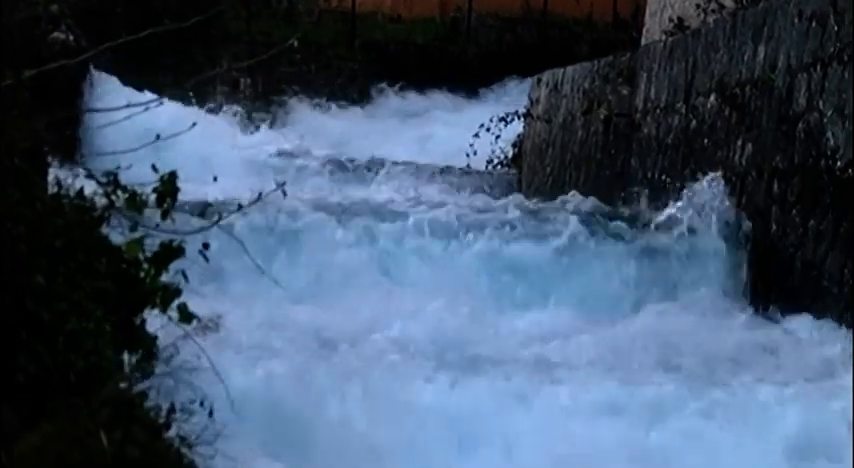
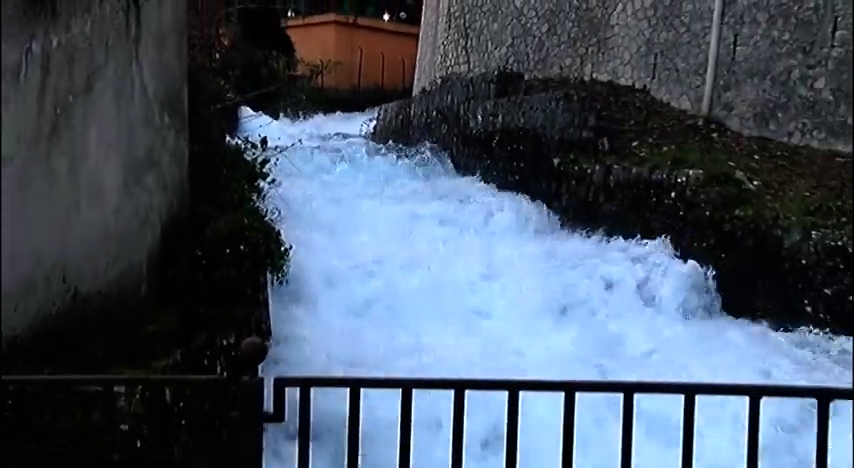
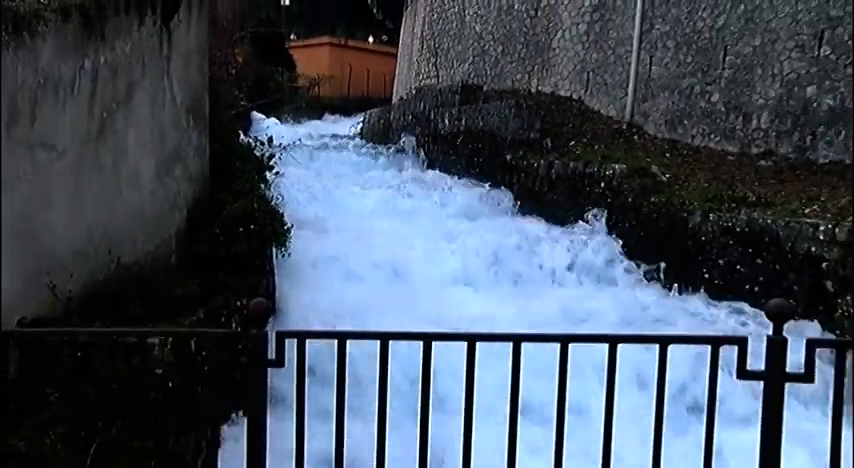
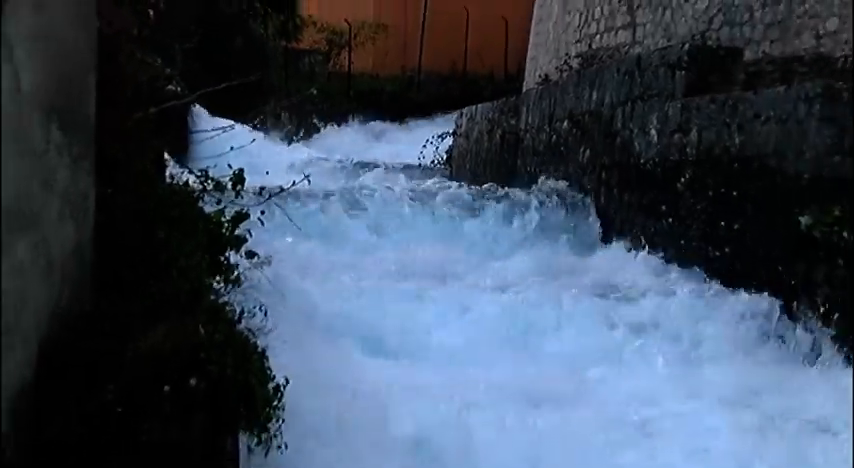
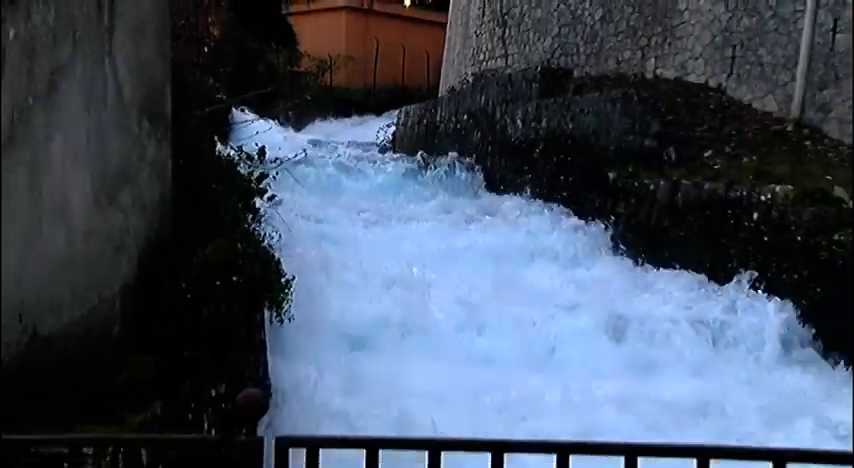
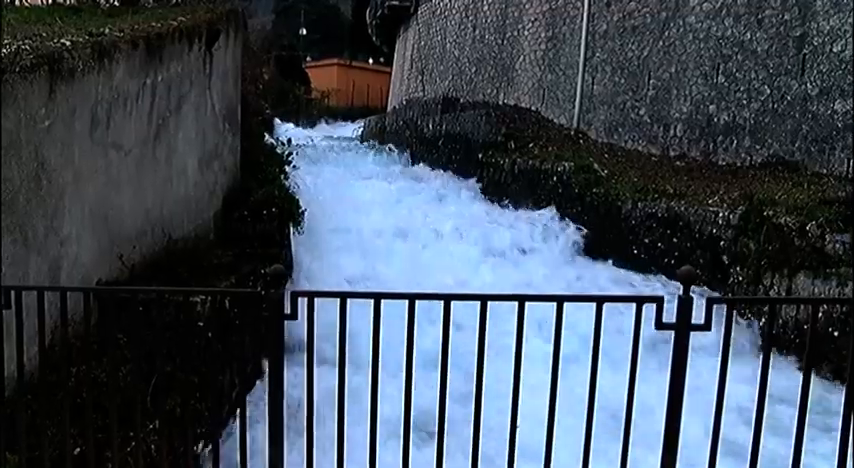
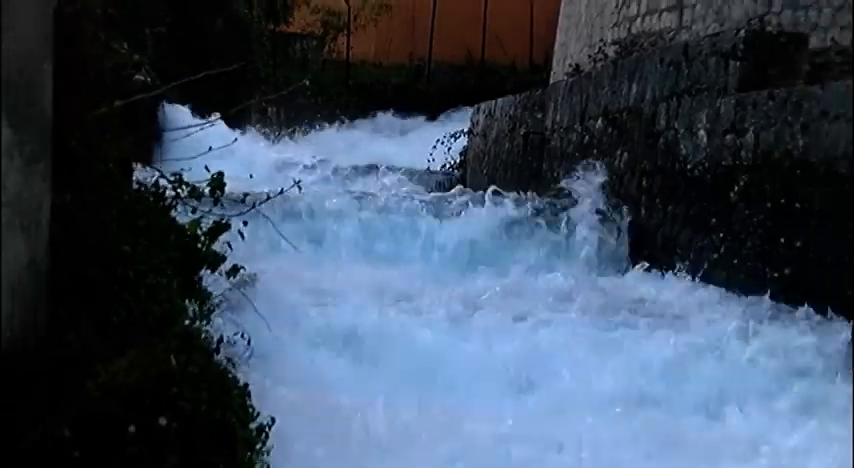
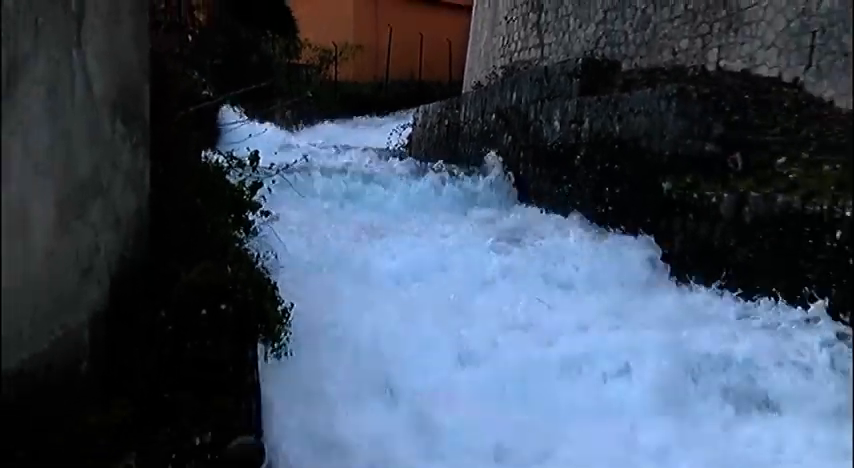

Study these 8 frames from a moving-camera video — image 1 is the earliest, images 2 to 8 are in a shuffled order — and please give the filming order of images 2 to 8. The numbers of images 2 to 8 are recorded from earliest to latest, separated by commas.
7, 4, 8, 5, 2, 3, 6
